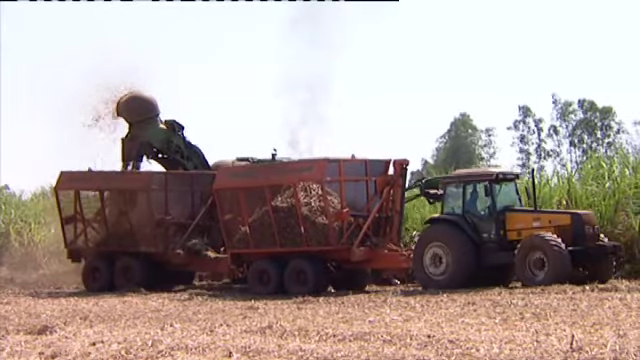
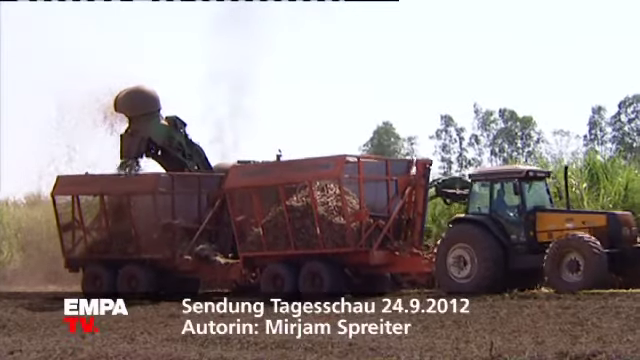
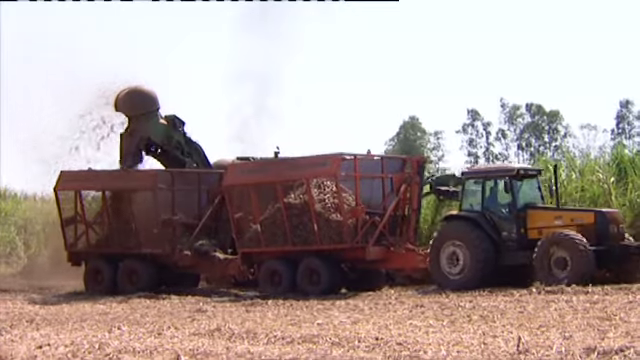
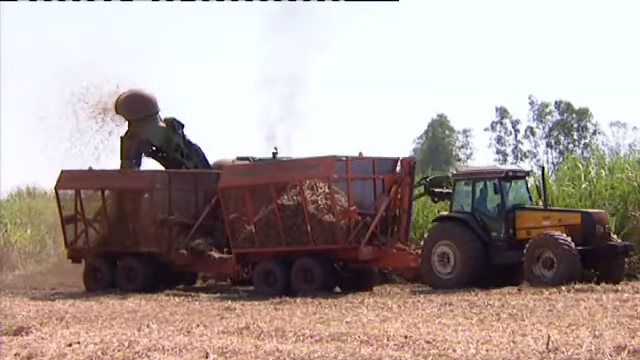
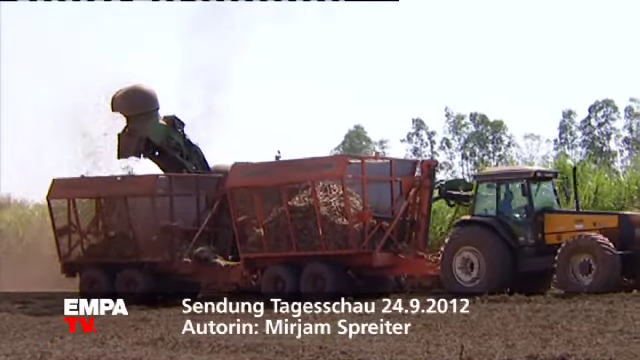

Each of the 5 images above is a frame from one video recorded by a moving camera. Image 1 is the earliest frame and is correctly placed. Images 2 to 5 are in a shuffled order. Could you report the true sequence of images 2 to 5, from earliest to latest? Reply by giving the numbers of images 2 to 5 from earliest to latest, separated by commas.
4, 3, 2, 5
